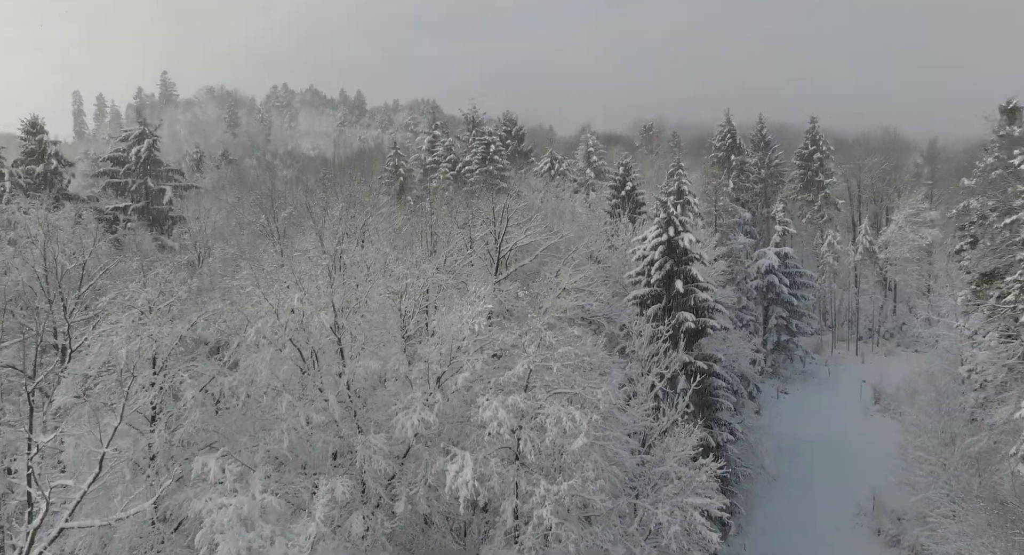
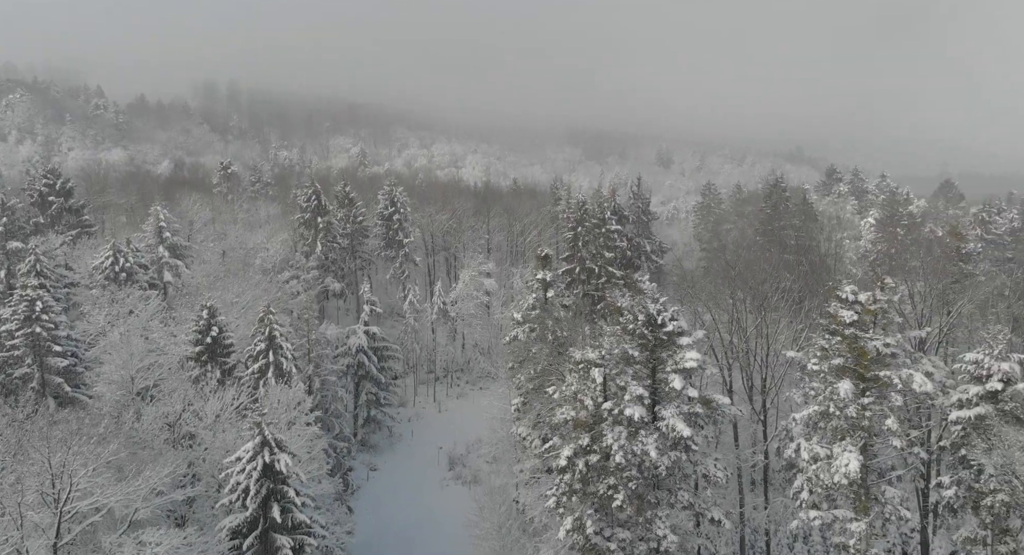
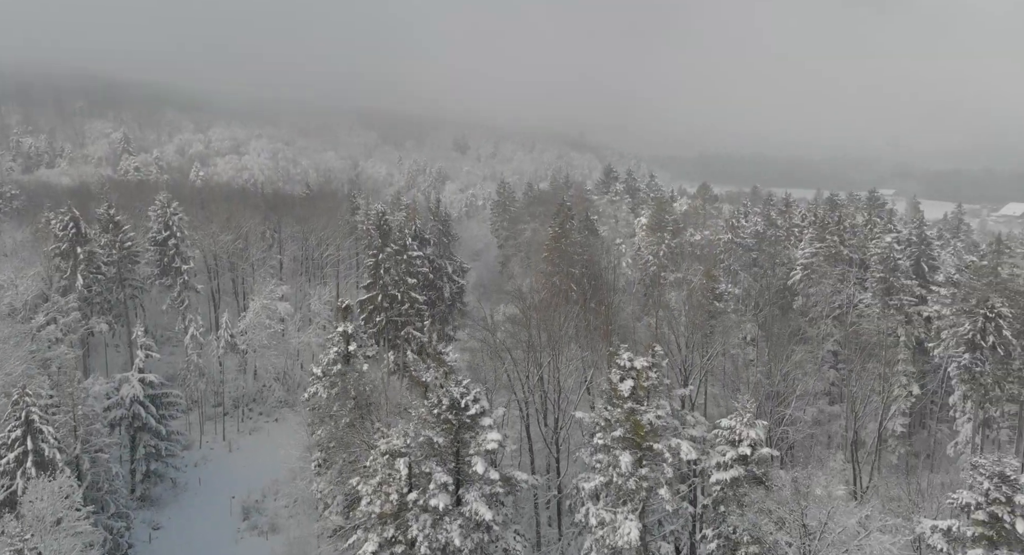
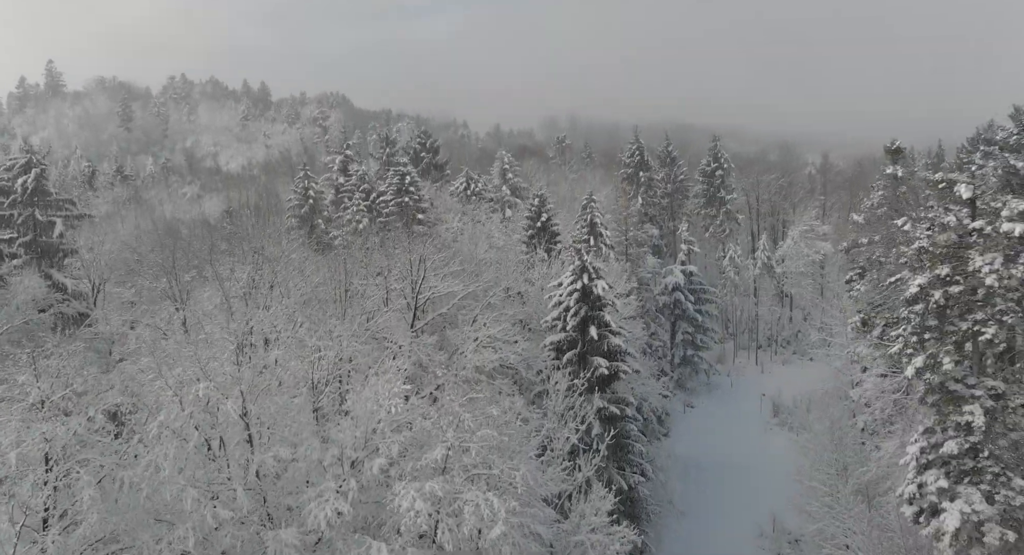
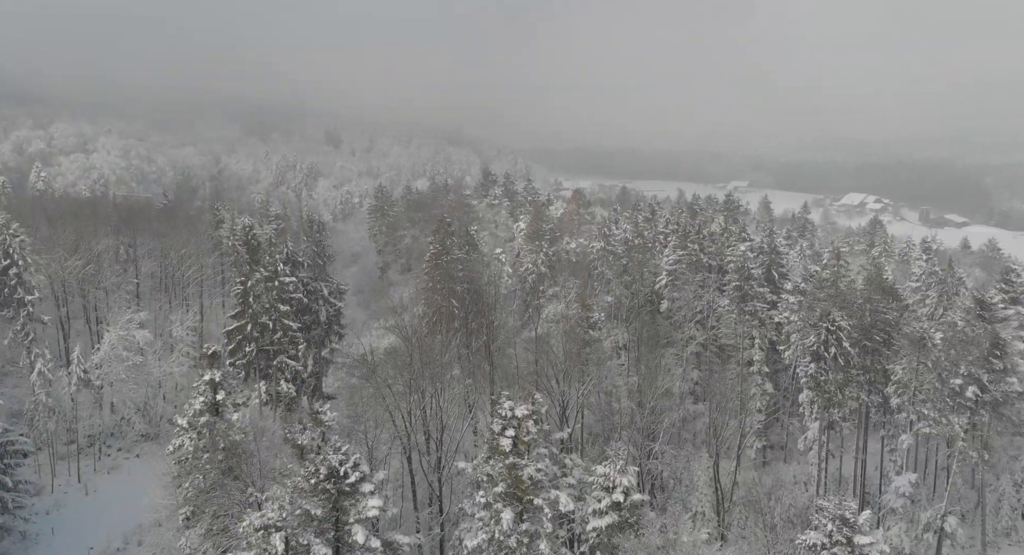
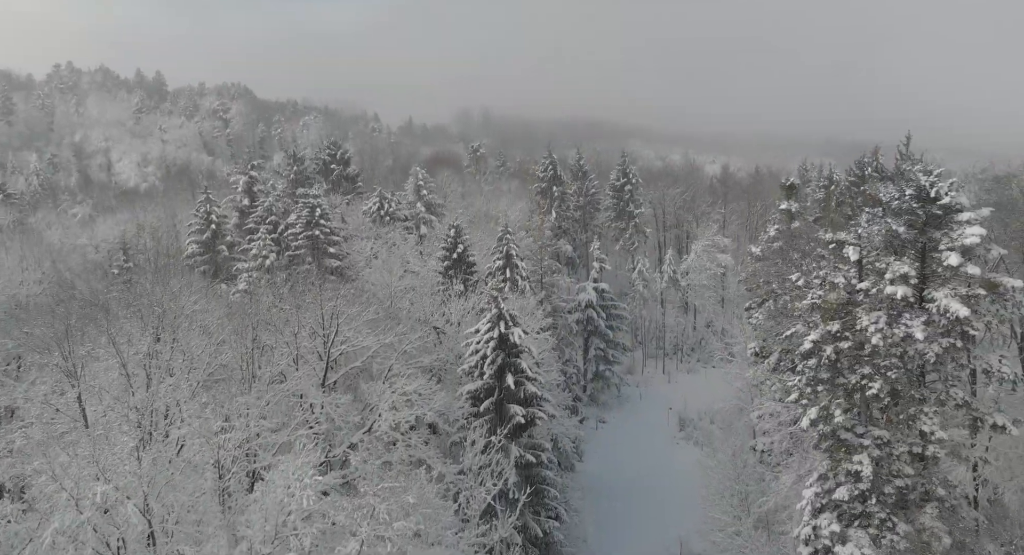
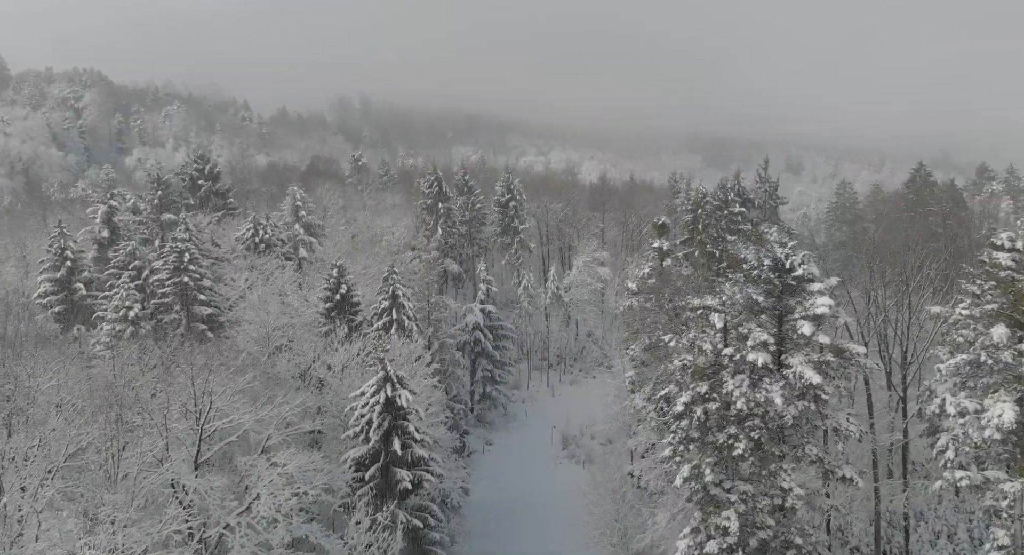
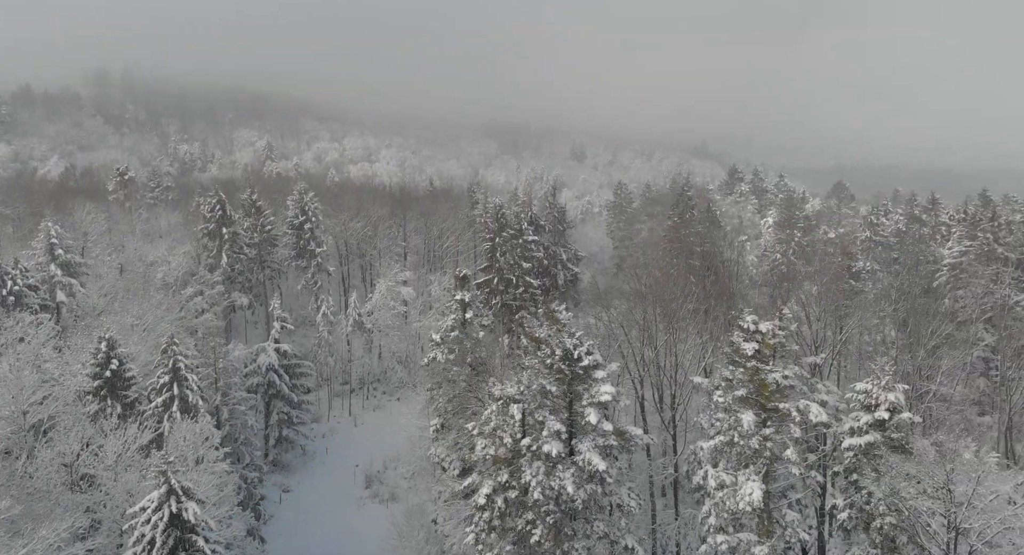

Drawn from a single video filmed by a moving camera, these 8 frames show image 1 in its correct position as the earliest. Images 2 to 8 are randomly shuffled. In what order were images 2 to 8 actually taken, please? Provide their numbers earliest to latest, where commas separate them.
4, 6, 7, 2, 8, 3, 5
